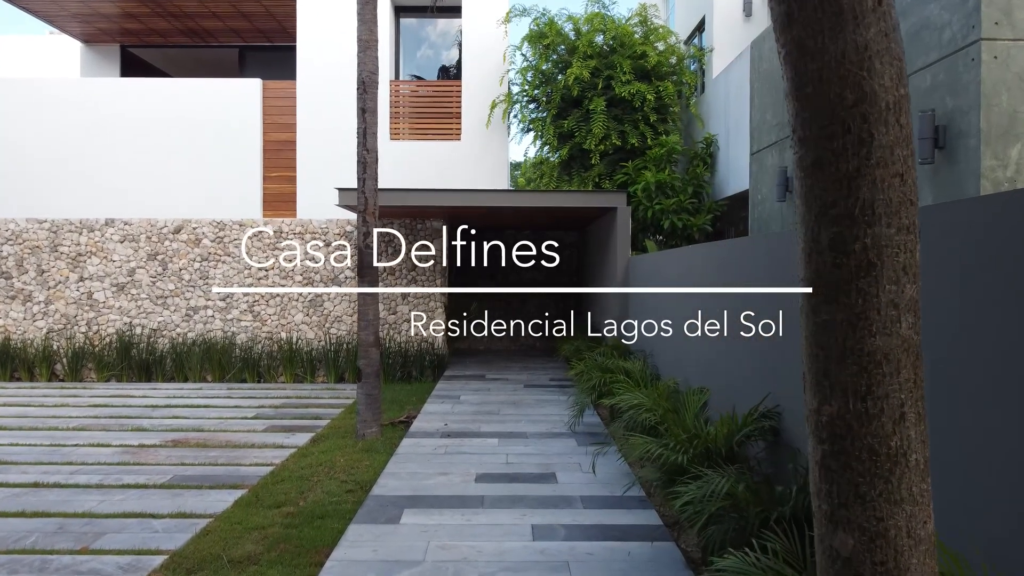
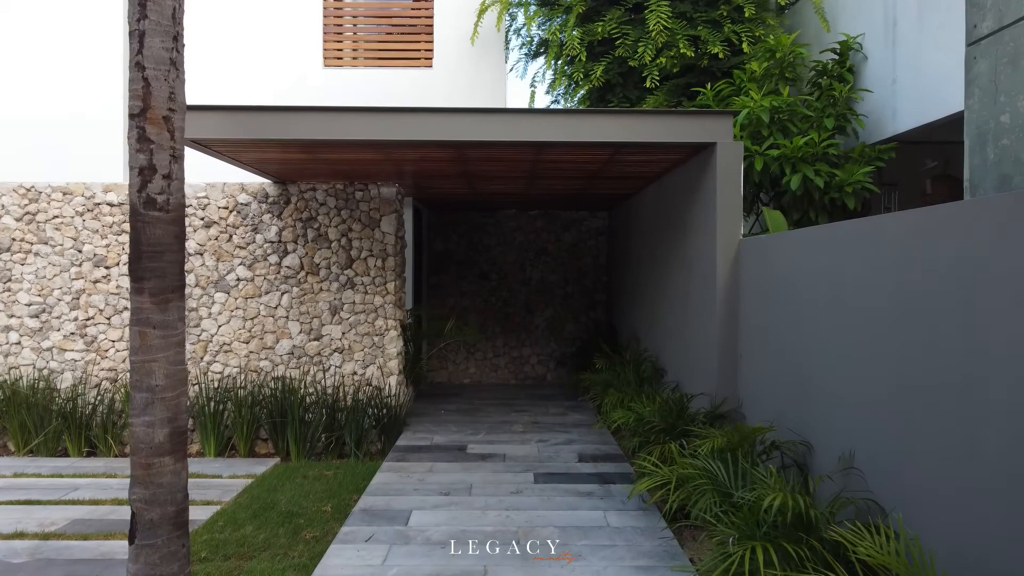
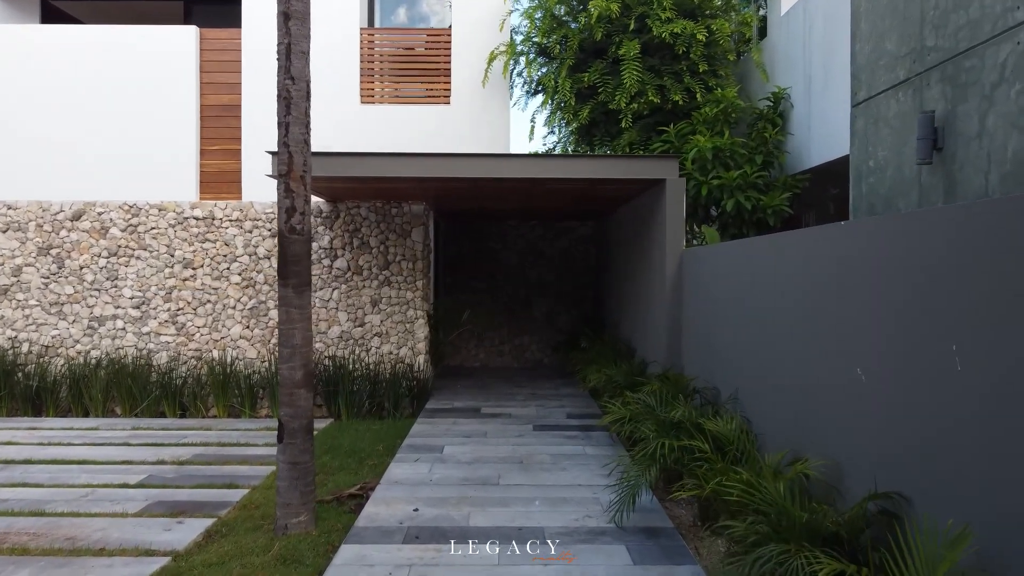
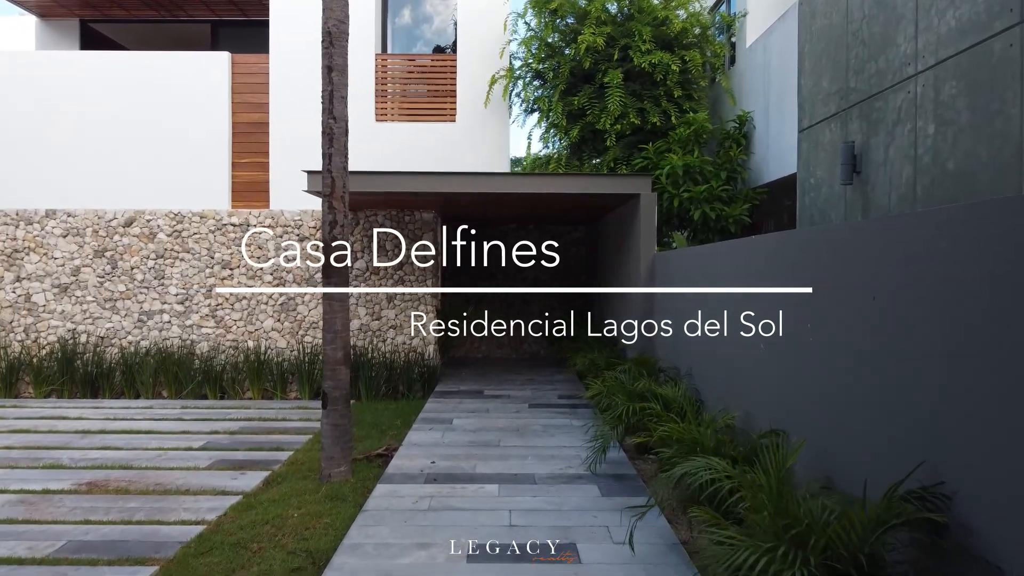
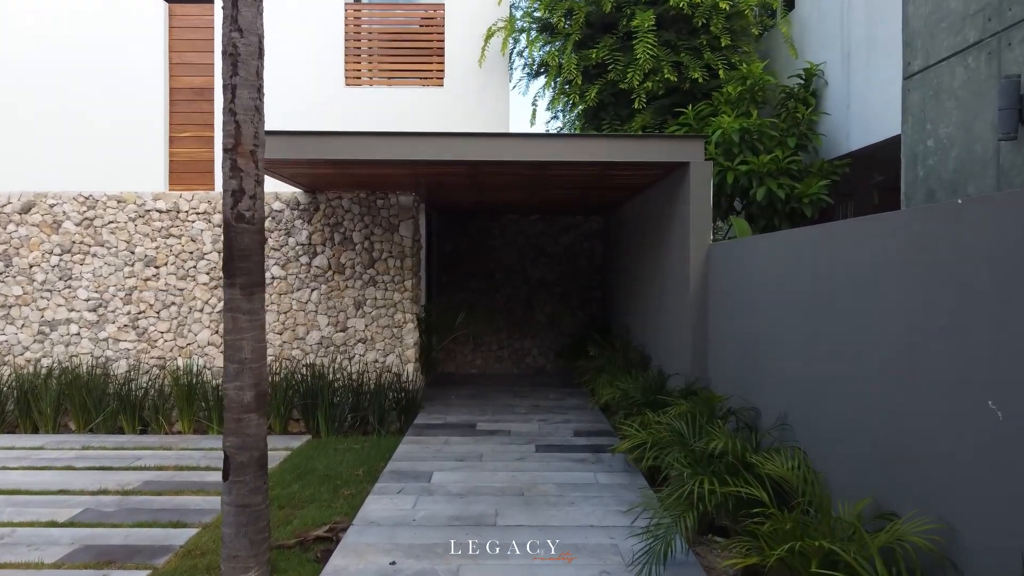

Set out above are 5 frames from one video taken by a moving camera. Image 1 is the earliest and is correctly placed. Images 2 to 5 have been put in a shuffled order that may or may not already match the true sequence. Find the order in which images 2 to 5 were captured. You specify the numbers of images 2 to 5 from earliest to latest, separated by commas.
4, 3, 5, 2
